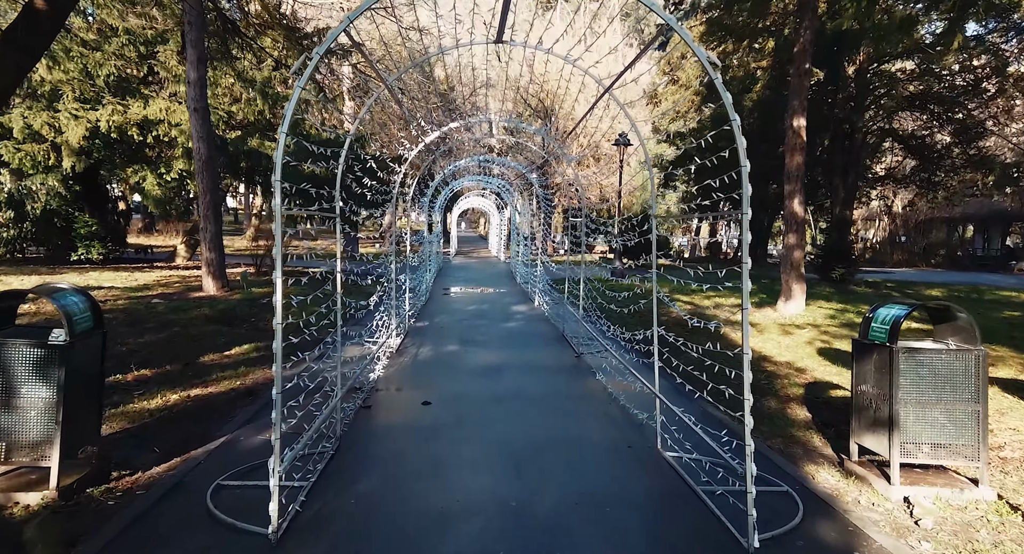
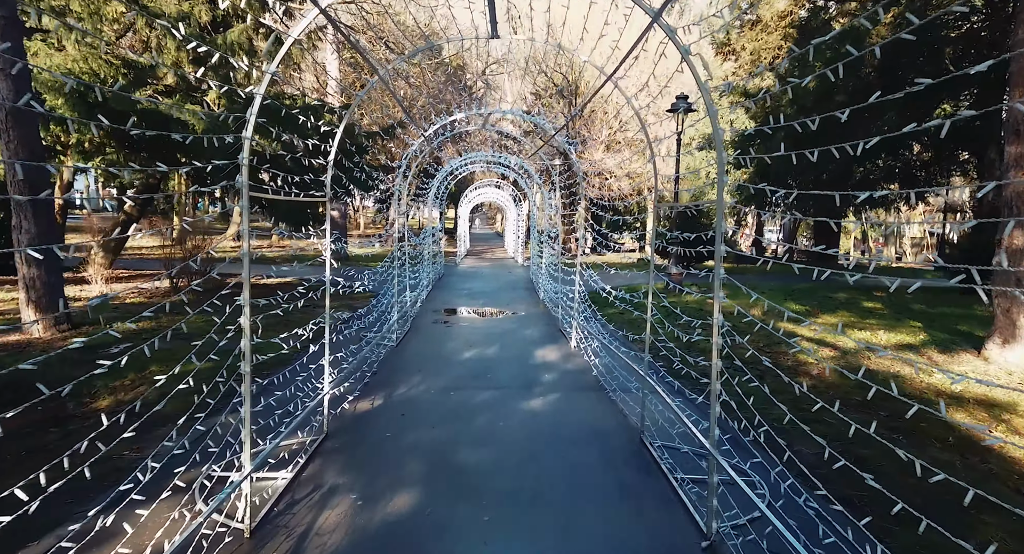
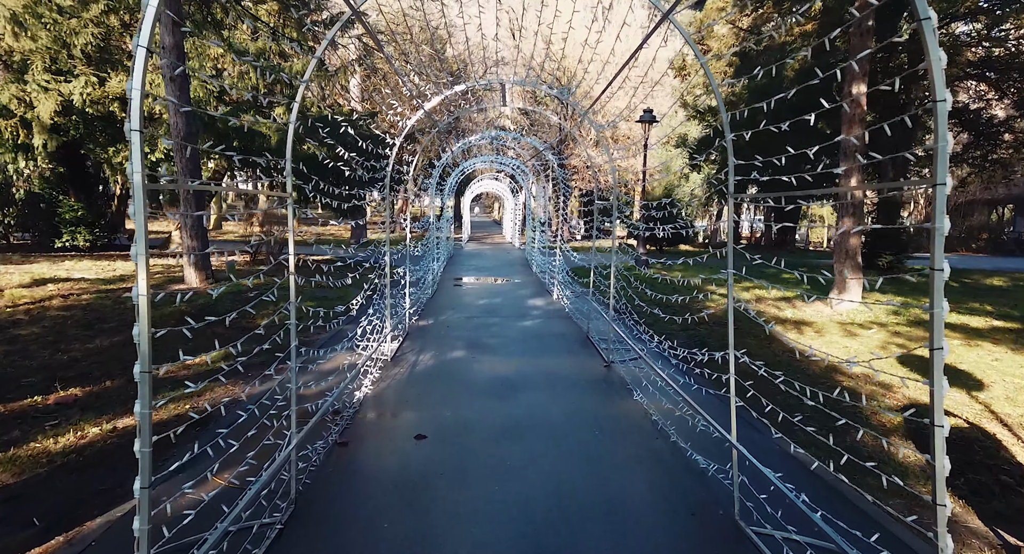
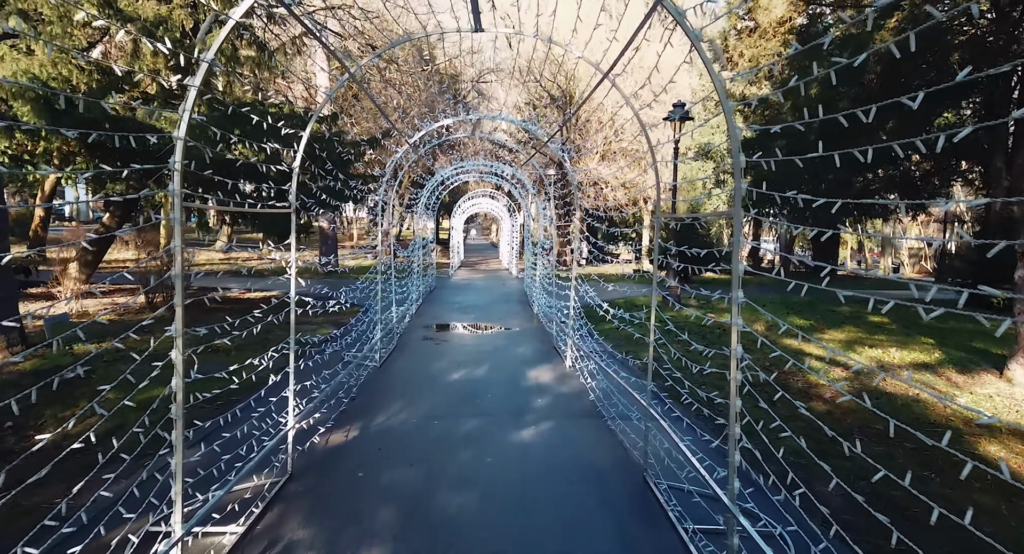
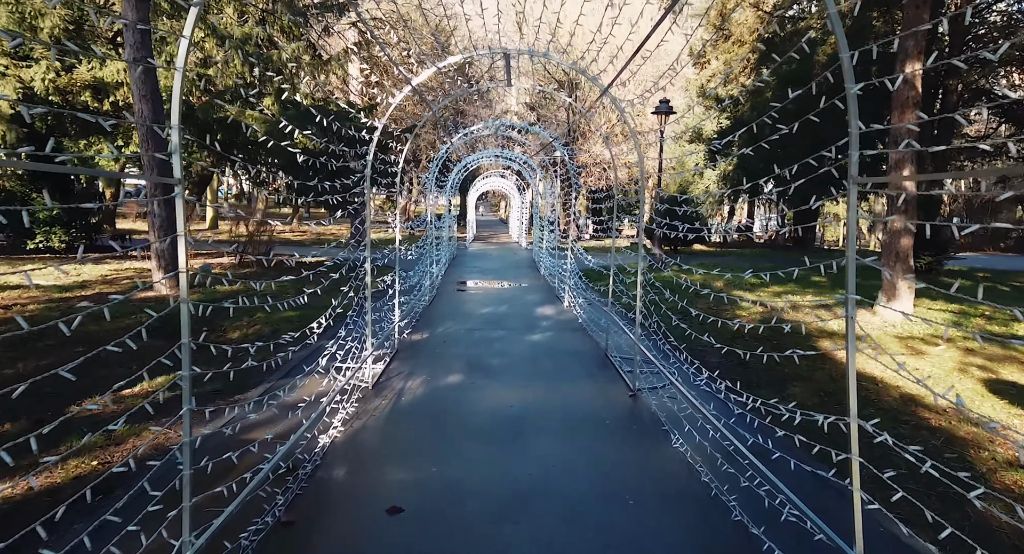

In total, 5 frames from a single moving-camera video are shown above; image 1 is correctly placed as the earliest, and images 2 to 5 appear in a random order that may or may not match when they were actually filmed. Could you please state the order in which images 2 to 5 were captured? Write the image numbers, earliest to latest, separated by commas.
3, 5, 2, 4
